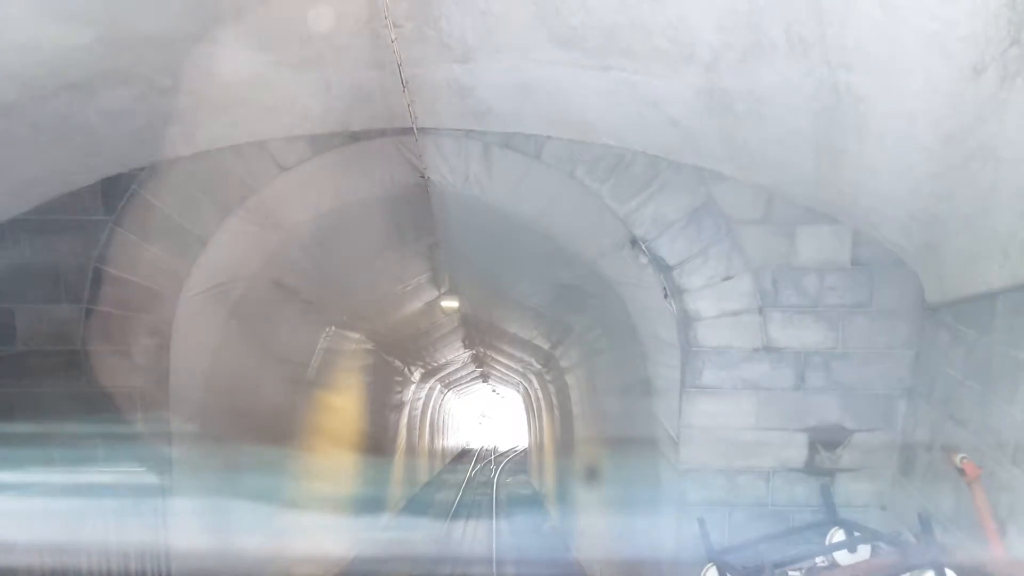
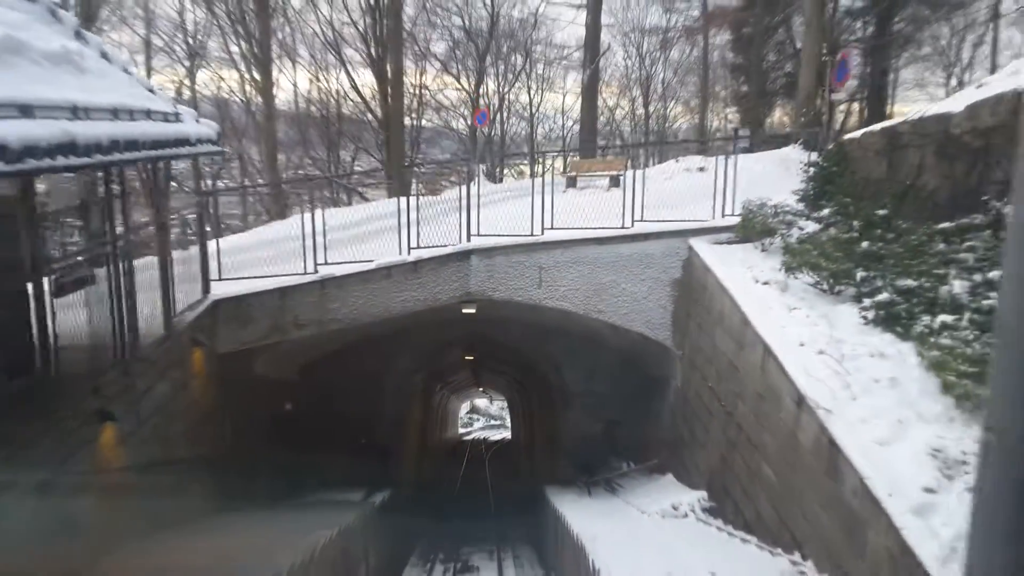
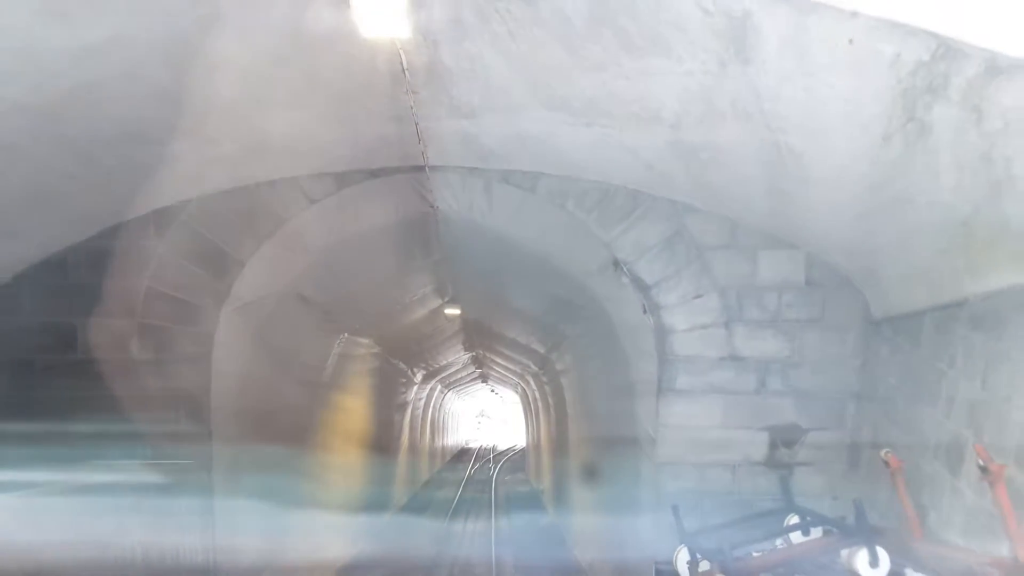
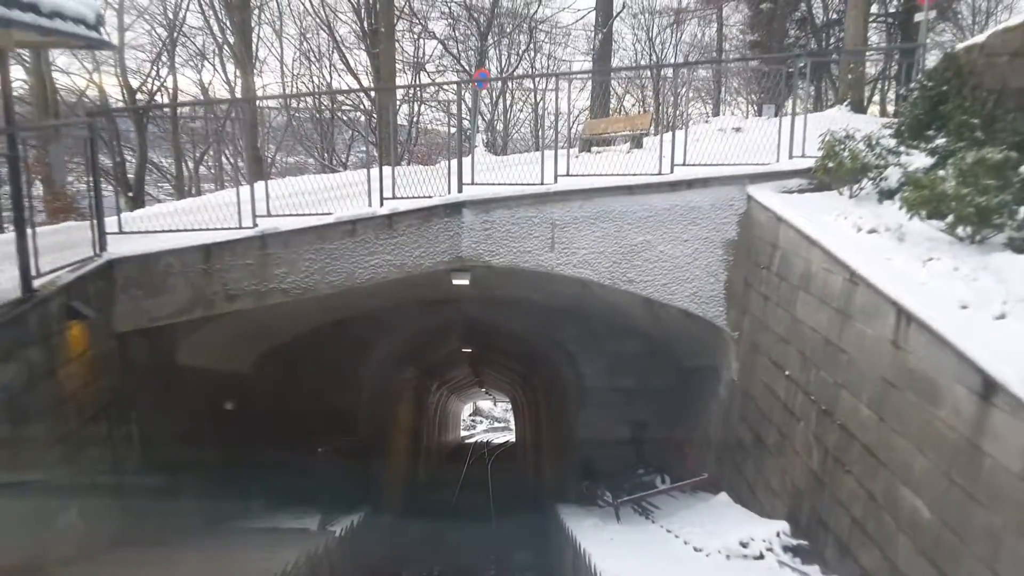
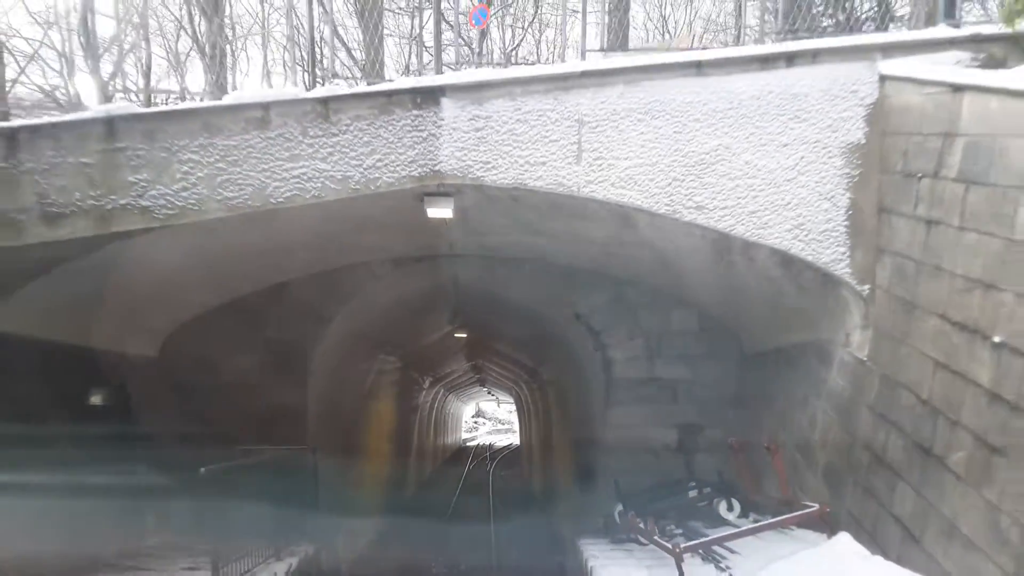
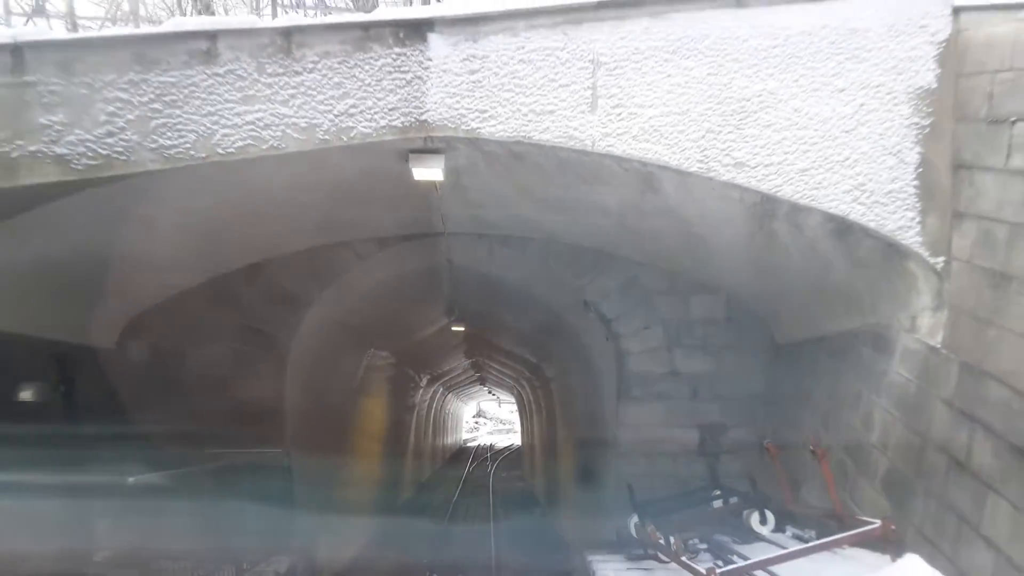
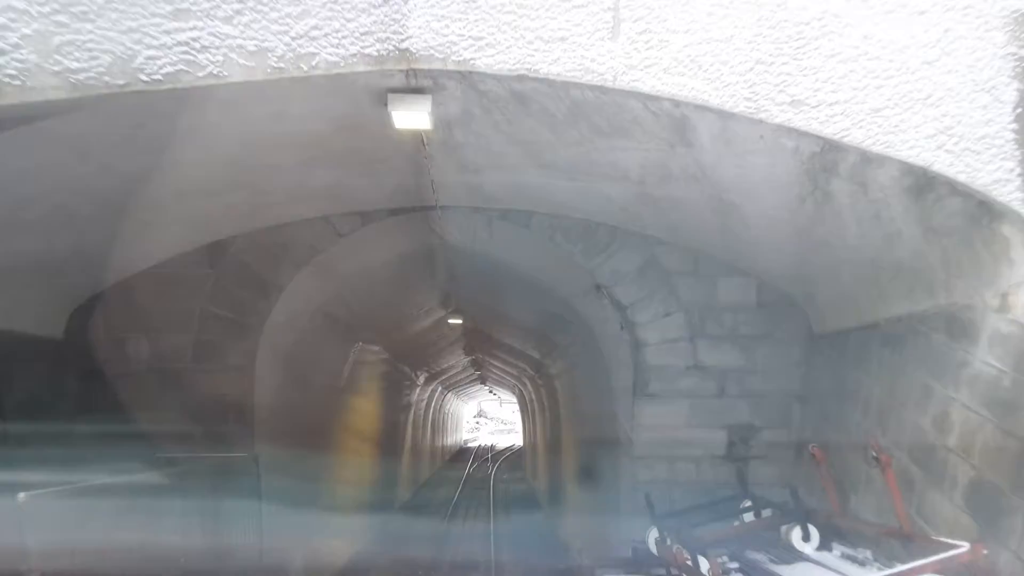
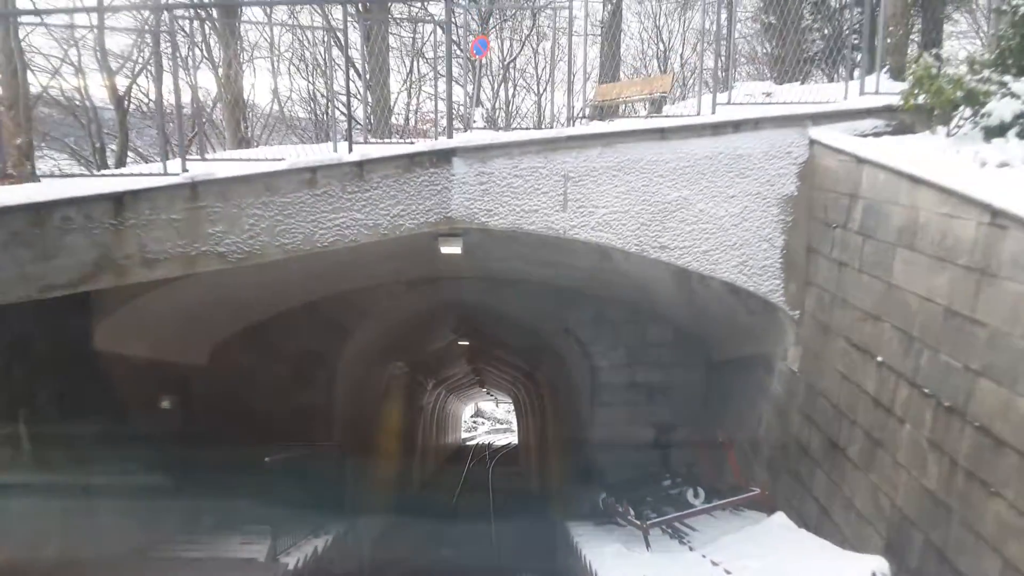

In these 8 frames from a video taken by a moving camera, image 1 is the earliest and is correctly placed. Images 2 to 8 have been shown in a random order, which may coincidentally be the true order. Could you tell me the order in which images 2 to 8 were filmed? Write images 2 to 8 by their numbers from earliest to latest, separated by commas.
3, 7, 6, 5, 8, 4, 2
